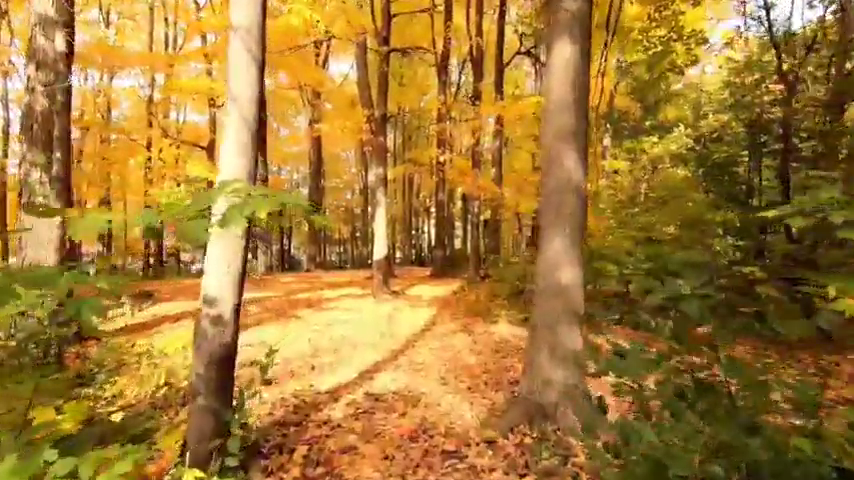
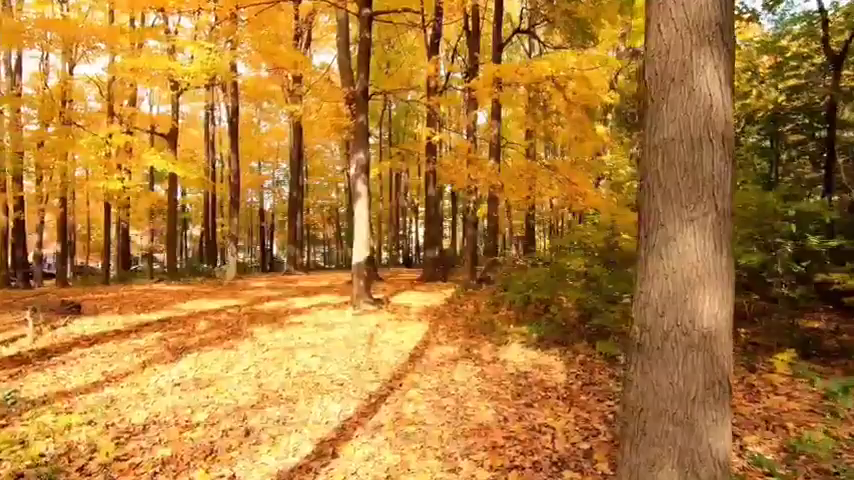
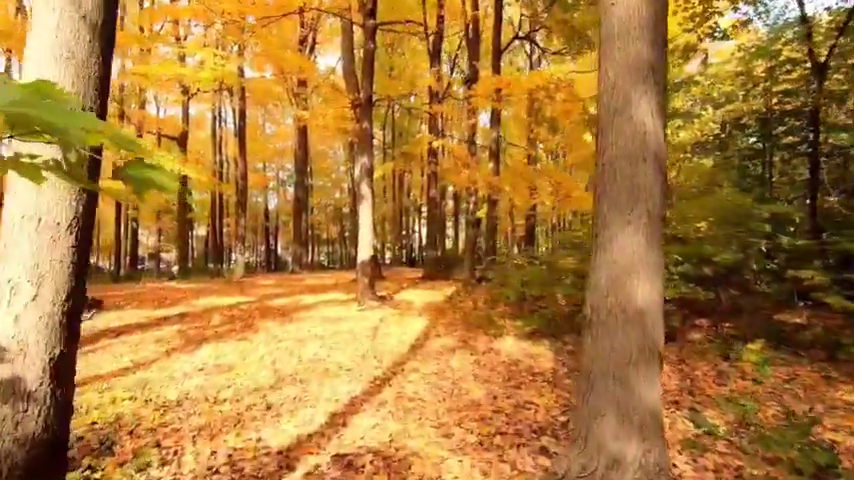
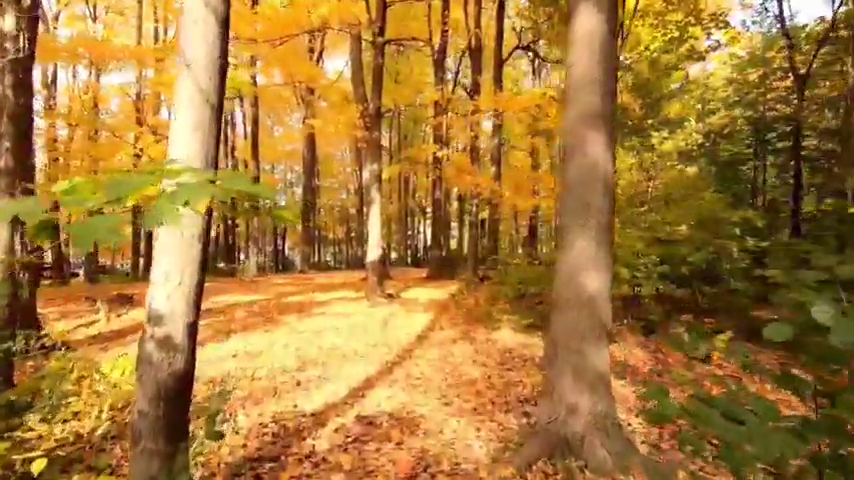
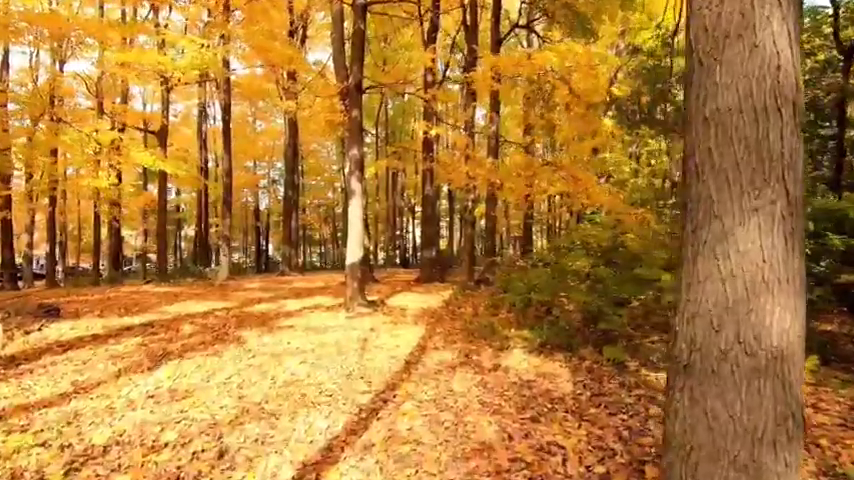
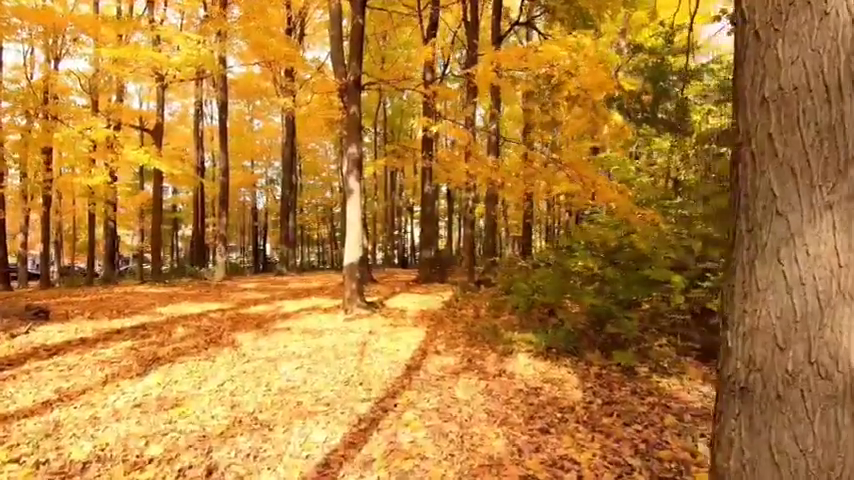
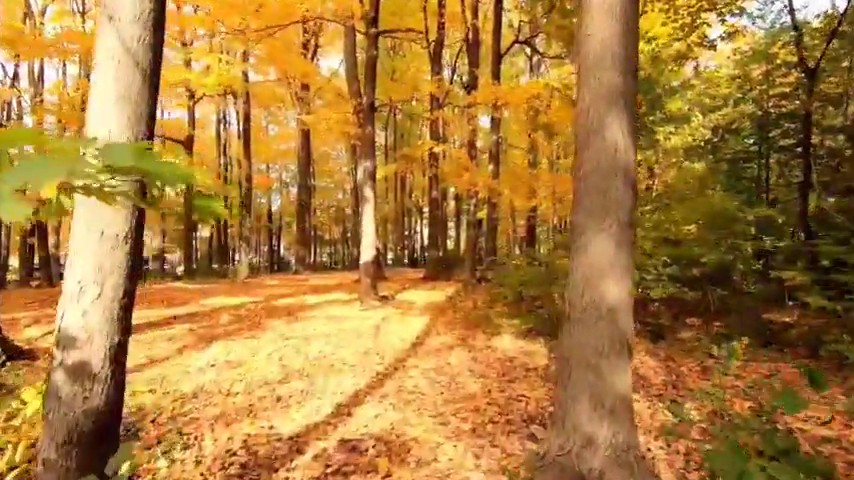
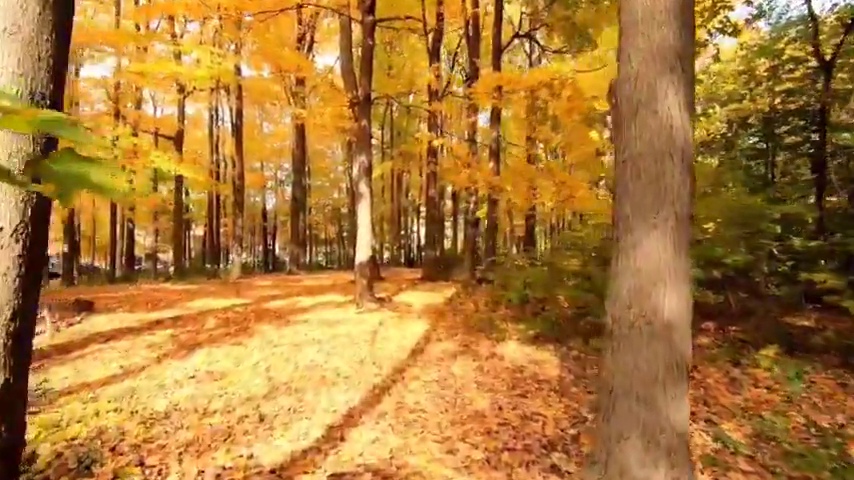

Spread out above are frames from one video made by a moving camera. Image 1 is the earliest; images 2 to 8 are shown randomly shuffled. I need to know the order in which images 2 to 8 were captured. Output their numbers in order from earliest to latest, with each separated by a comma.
4, 7, 3, 8, 2, 5, 6
